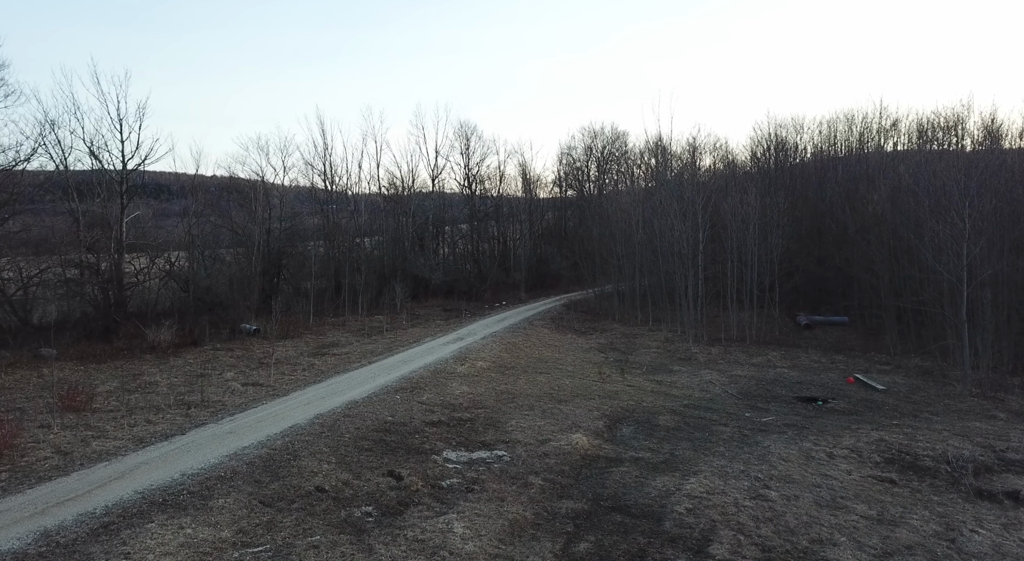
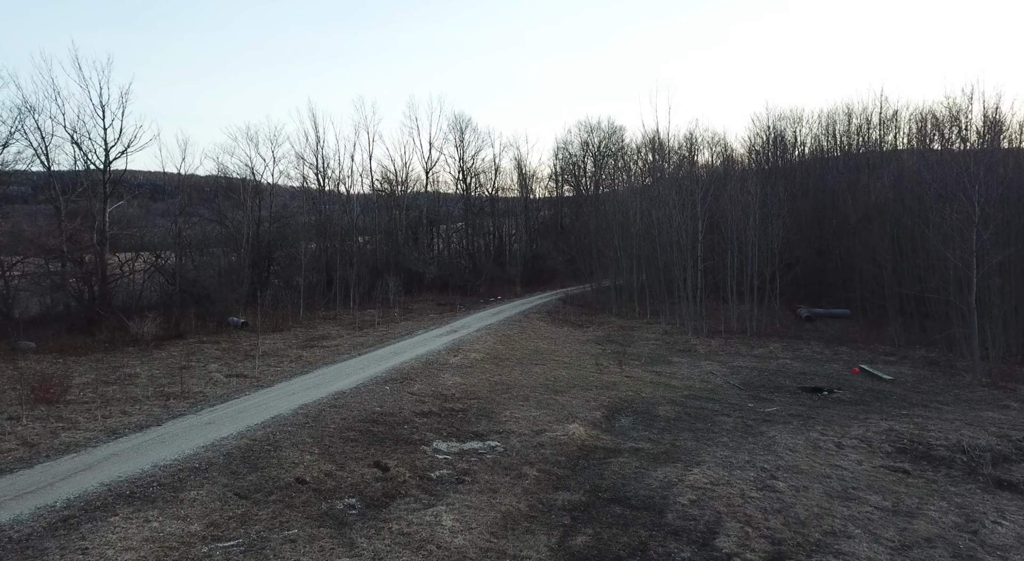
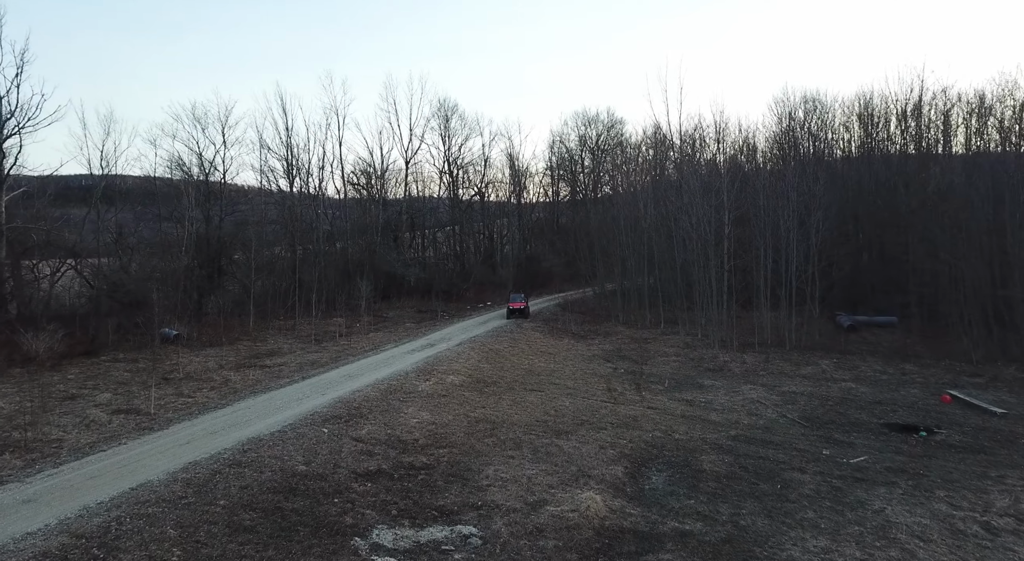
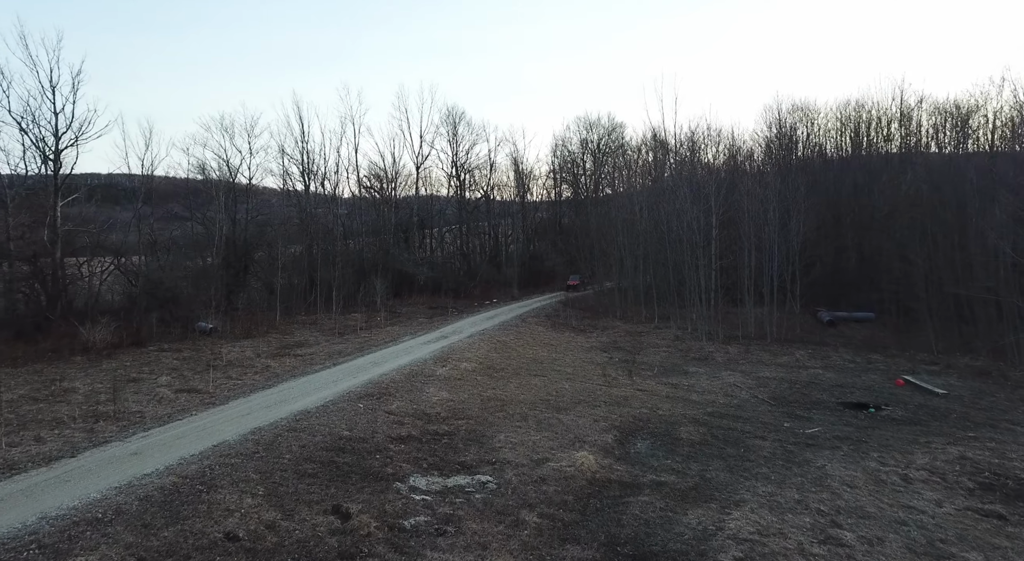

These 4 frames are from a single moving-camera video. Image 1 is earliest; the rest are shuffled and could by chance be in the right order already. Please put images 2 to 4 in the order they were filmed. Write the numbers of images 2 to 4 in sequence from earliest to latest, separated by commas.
2, 4, 3
